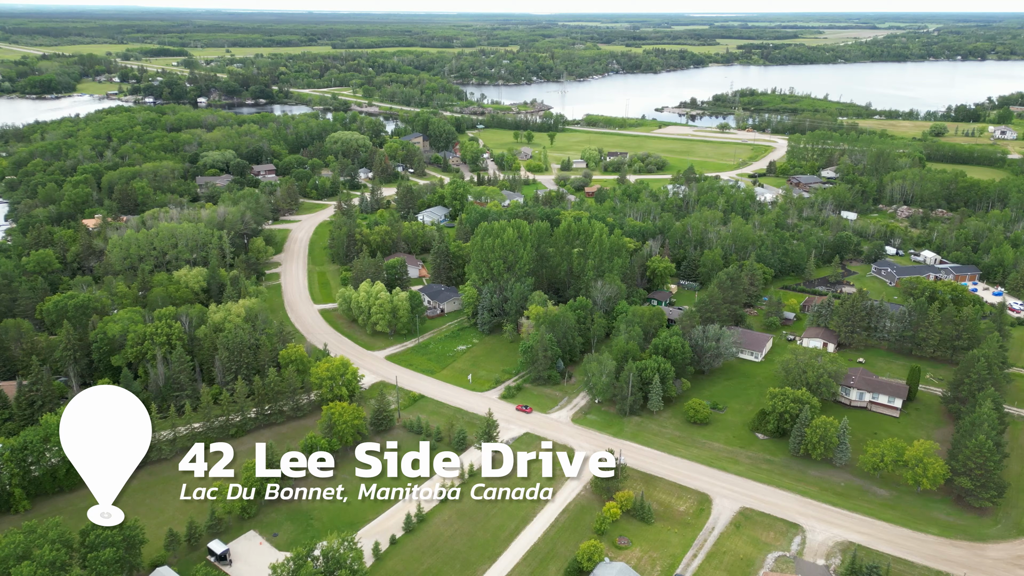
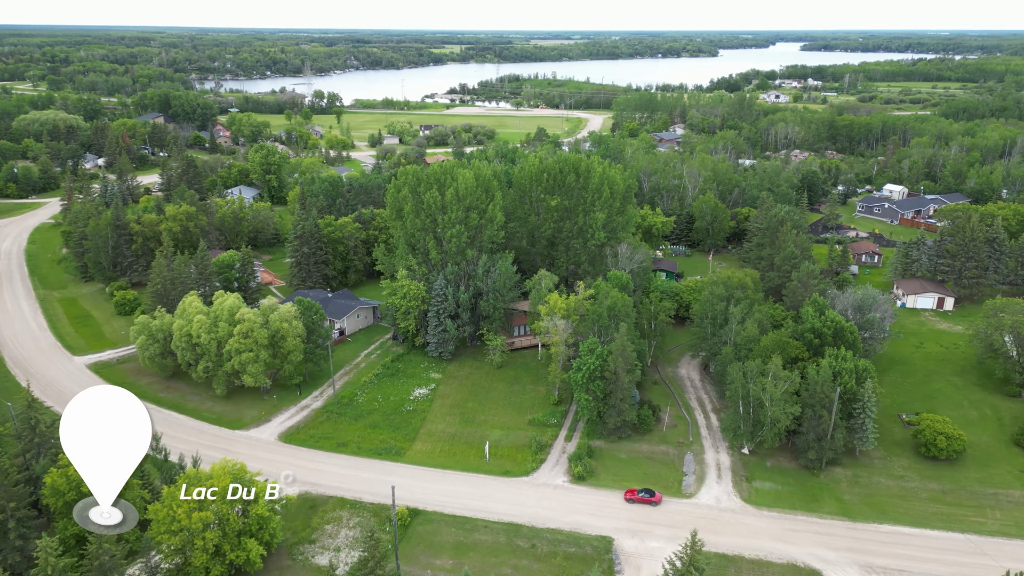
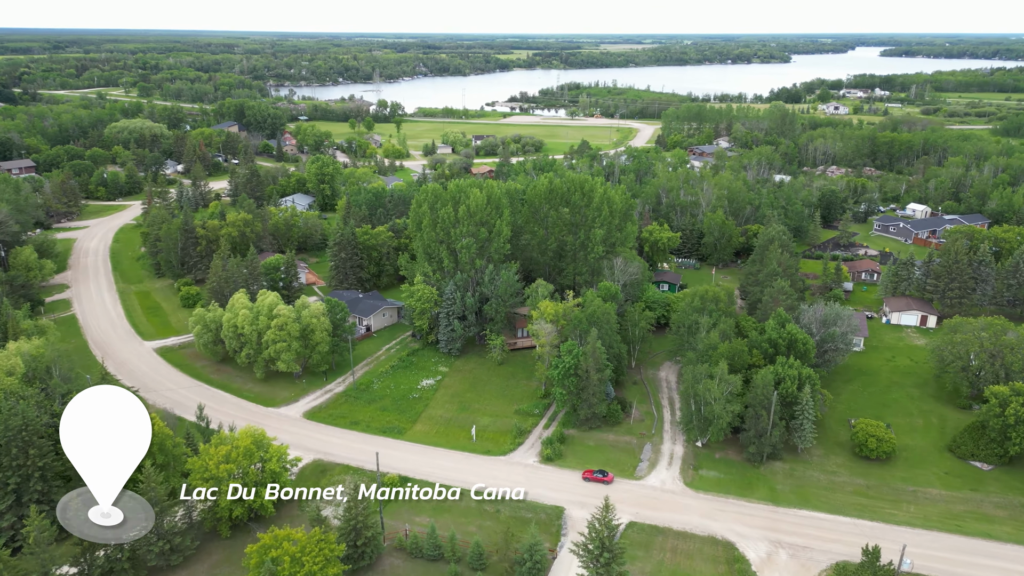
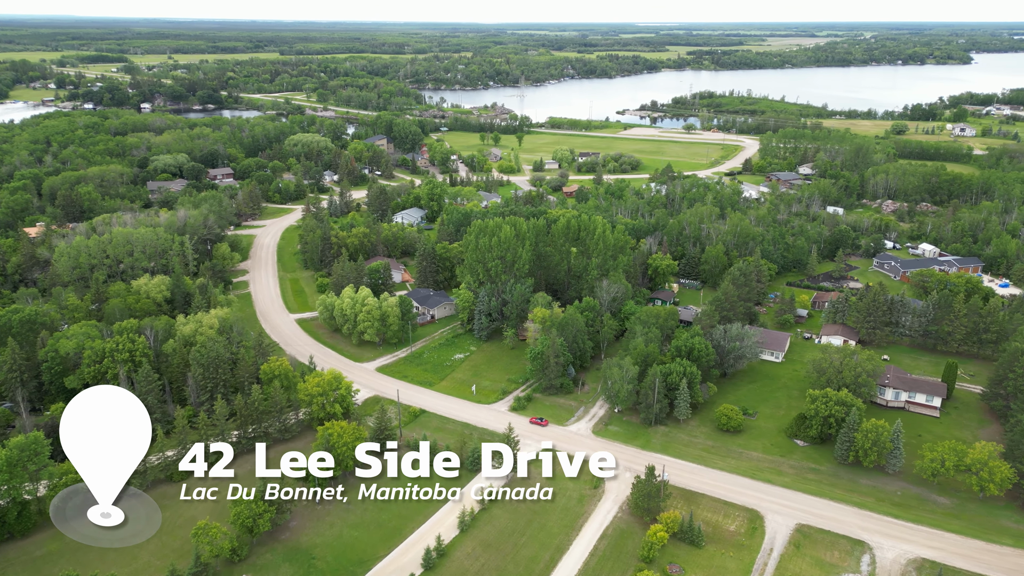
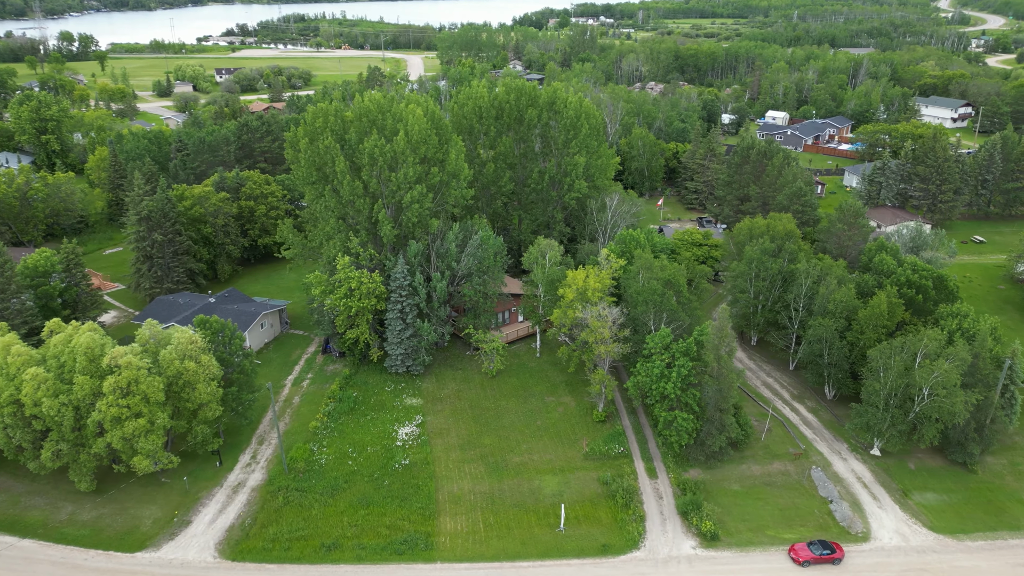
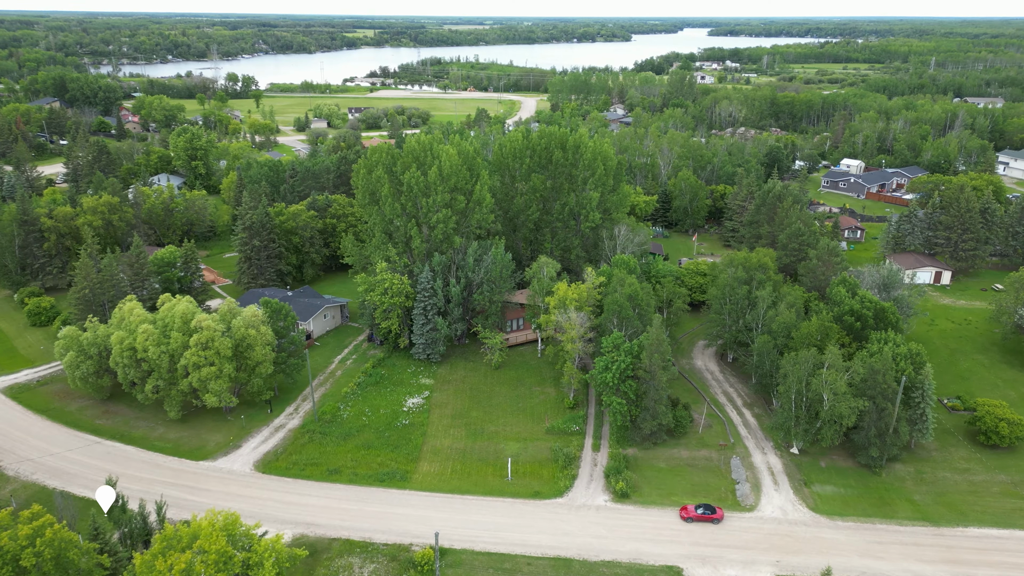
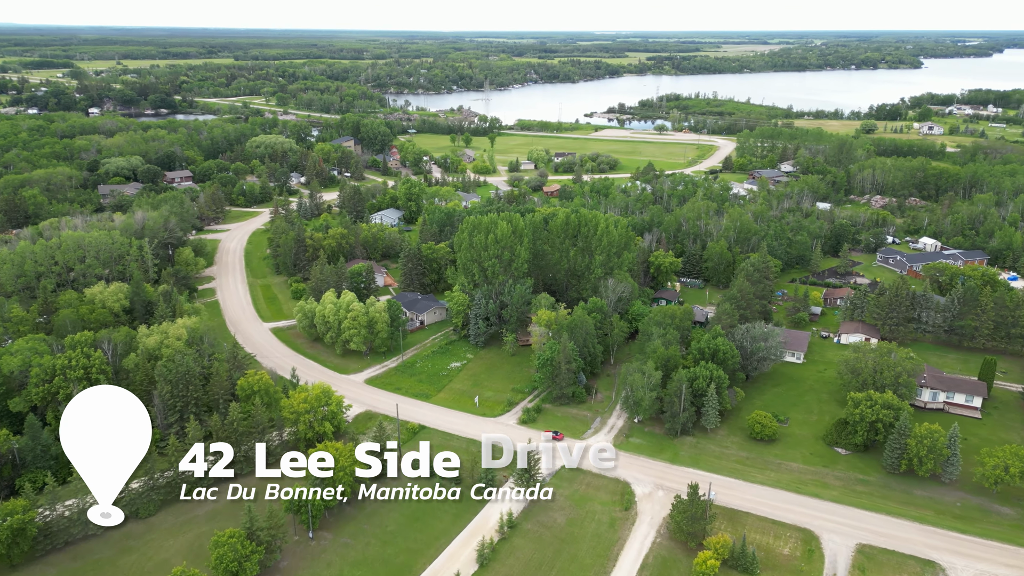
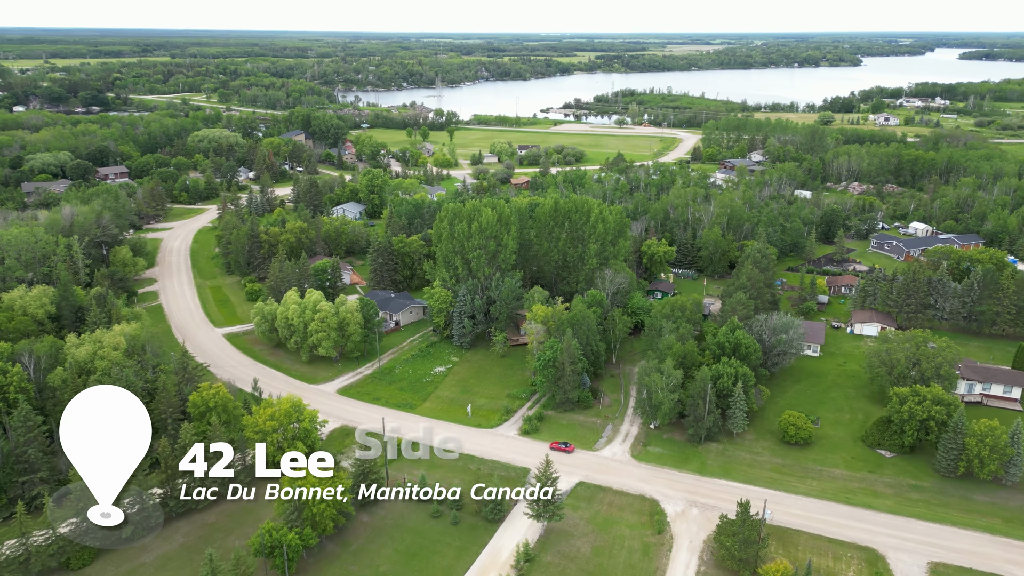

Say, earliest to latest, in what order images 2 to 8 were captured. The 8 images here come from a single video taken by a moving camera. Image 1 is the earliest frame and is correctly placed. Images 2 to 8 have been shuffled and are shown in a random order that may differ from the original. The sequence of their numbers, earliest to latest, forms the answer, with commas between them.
4, 7, 8, 3, 2, 6, 5
